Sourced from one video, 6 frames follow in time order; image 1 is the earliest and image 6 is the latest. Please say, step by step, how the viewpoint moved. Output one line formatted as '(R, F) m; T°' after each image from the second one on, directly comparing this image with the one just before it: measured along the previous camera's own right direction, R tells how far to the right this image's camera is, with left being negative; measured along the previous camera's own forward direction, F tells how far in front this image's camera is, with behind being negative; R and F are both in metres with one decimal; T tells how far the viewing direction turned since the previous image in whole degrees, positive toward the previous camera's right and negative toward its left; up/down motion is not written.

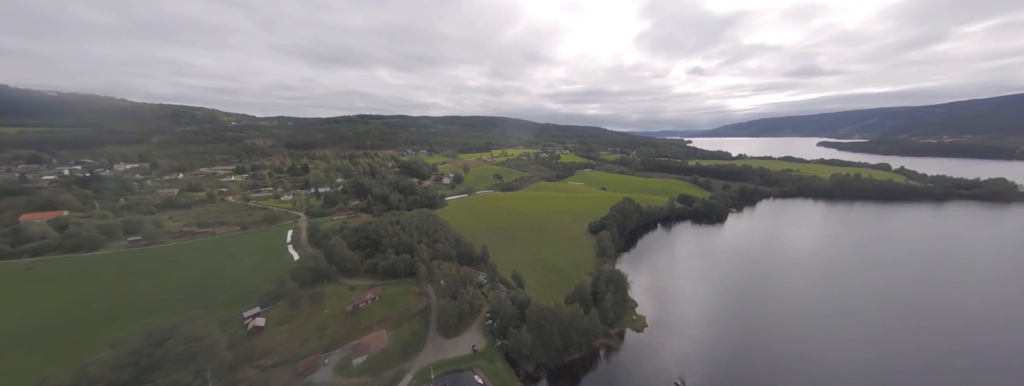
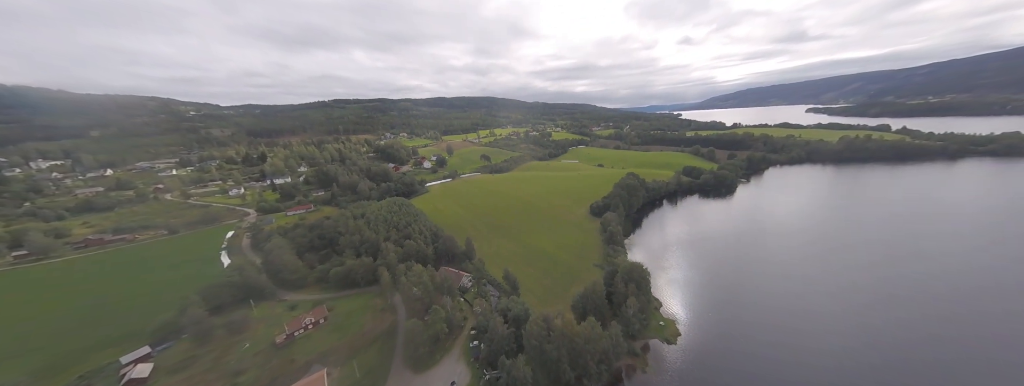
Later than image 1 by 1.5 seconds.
(+0.5, +7.5) m; +2°
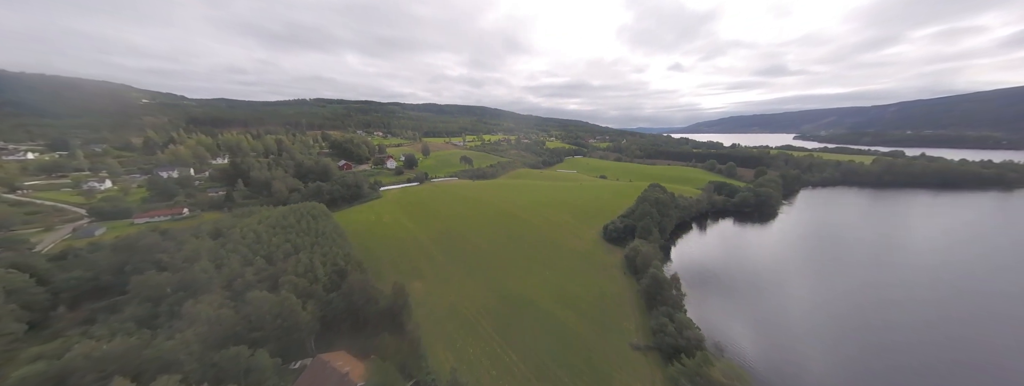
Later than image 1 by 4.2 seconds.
(+1.1, +14.4) m; +2°
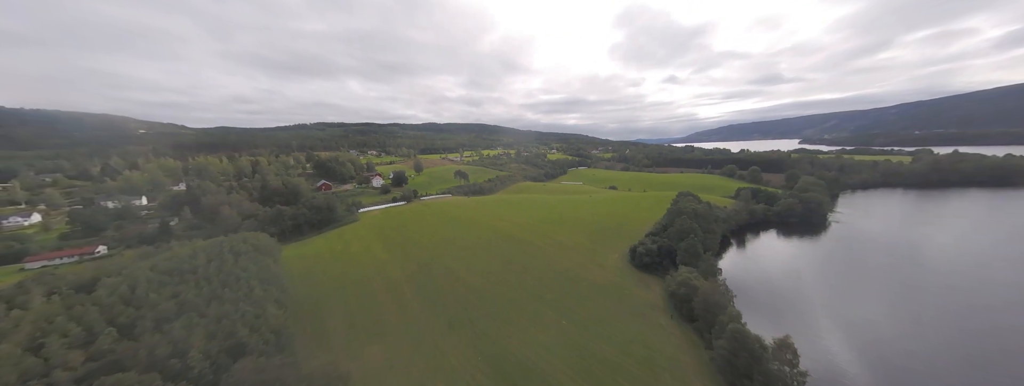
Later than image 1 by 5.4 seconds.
(+0.3, +6.5) m; -1°
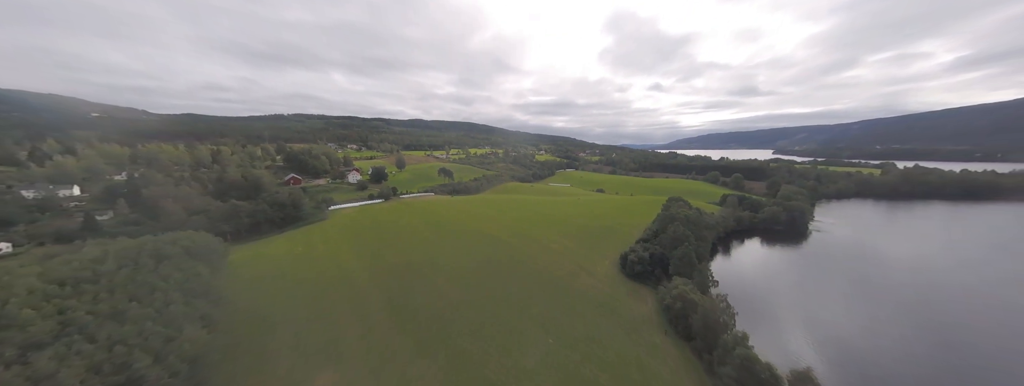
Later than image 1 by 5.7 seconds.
(+0.2, +2.0) m; +3°
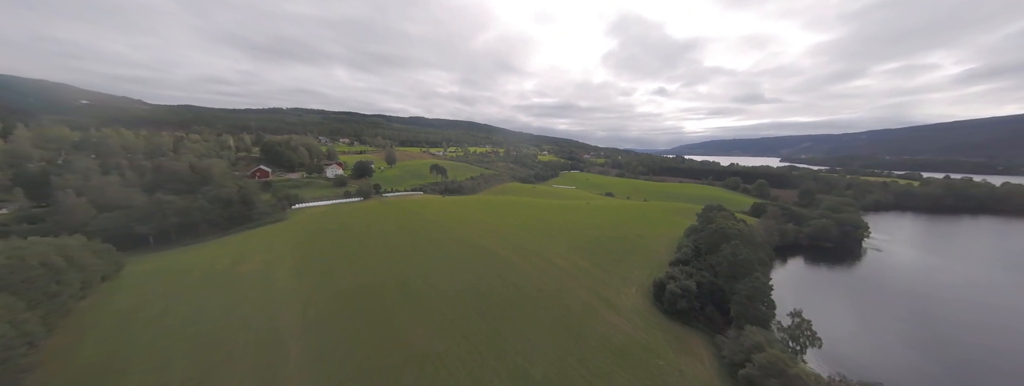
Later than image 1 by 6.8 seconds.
(+0.1, +5.8) m; 0°
